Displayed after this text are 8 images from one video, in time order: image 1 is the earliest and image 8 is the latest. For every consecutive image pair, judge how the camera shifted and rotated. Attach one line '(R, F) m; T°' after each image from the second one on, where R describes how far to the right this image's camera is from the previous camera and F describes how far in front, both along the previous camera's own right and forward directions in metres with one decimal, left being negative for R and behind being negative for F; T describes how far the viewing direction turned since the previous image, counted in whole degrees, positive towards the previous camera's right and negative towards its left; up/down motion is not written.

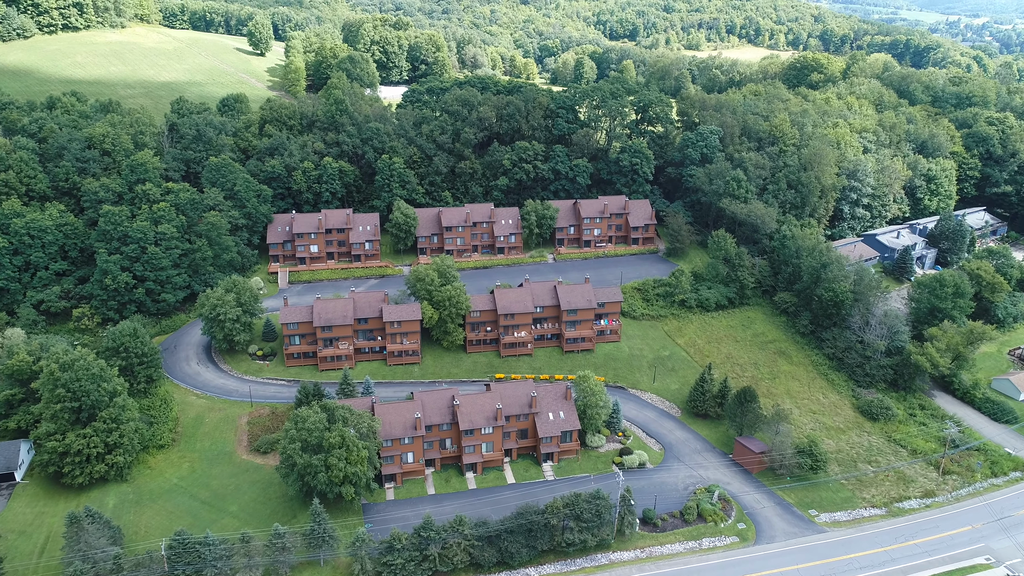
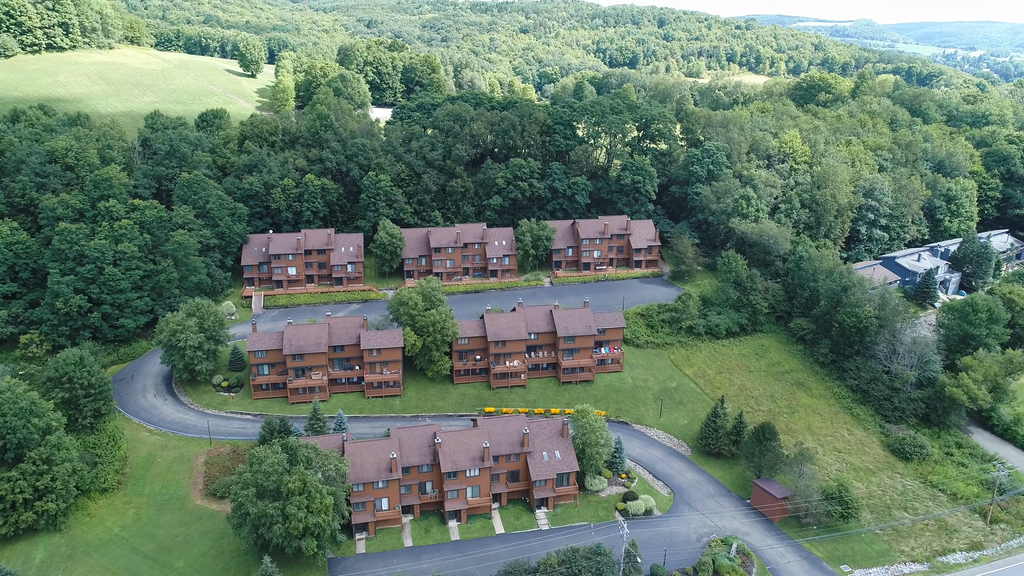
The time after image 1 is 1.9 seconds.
(+0.9, +6.7) m; 0°
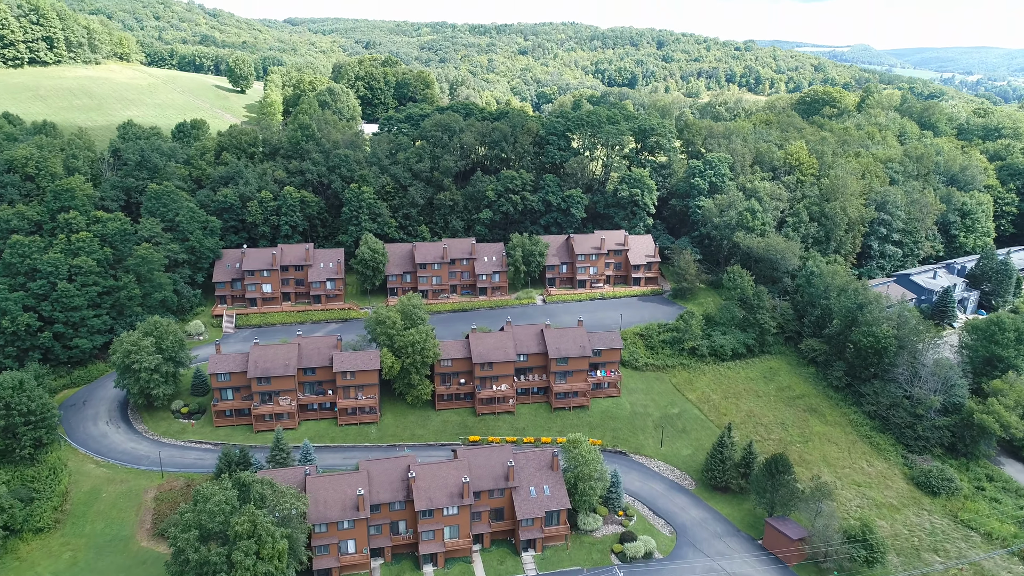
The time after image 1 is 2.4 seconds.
(+1.2, +5.4) m; 0°
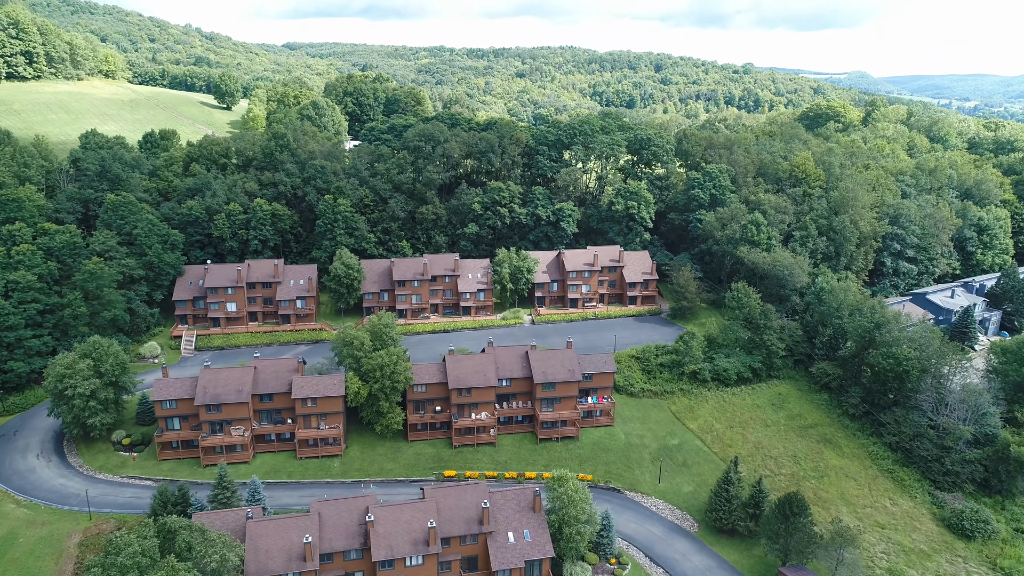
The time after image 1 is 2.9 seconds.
(+1.5, +6.1) m; 0°
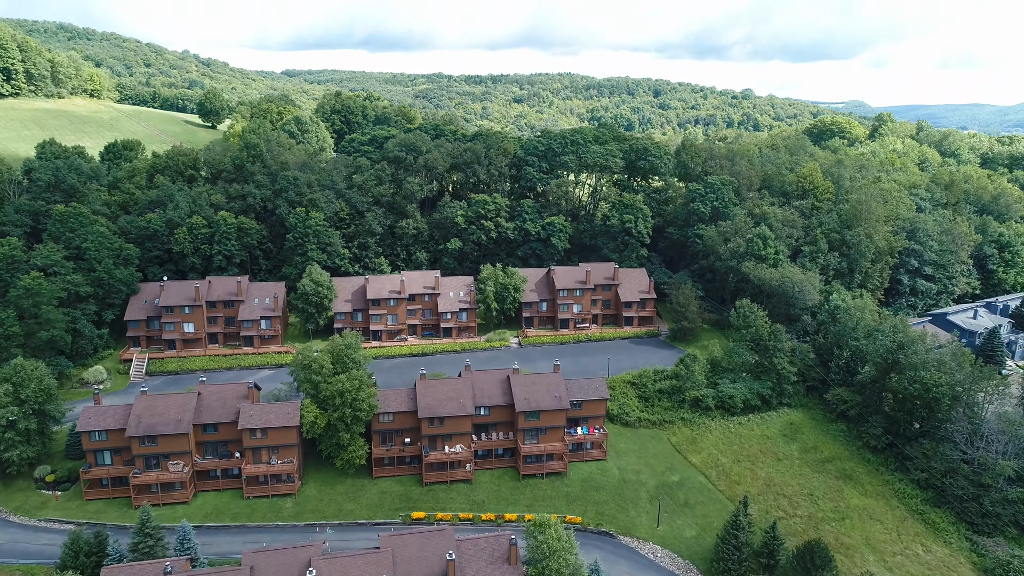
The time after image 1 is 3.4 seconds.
(+1.5, +6.2) m; 0°
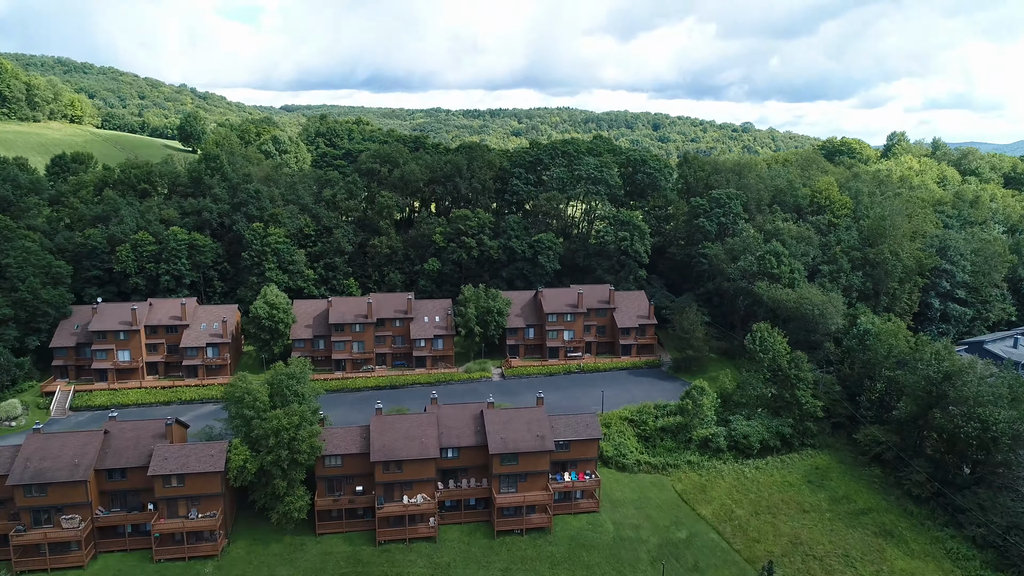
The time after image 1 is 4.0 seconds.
(+1.6, +8.0) m; 0°
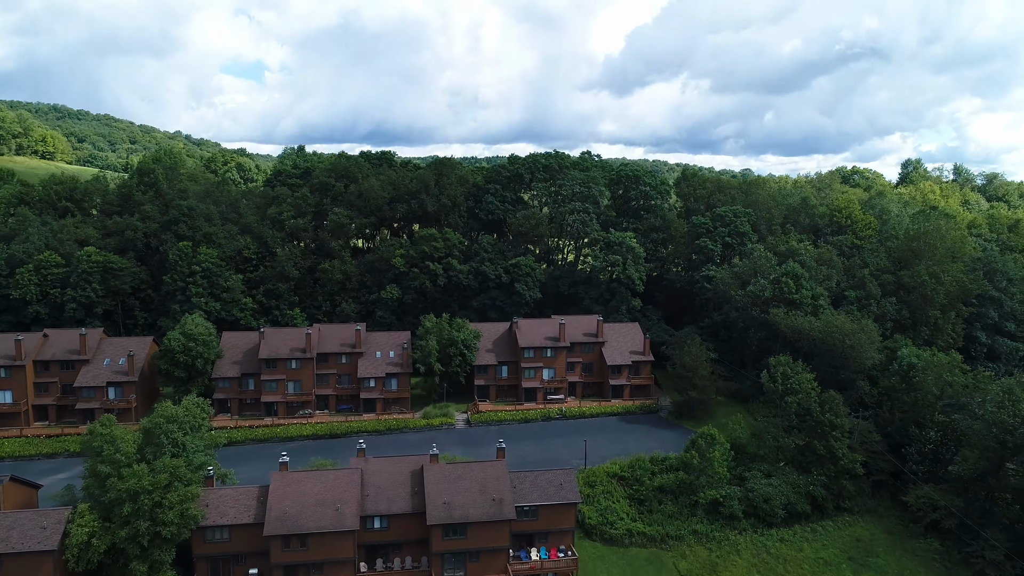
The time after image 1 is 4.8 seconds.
(+2.3, +10.0) m; 0°
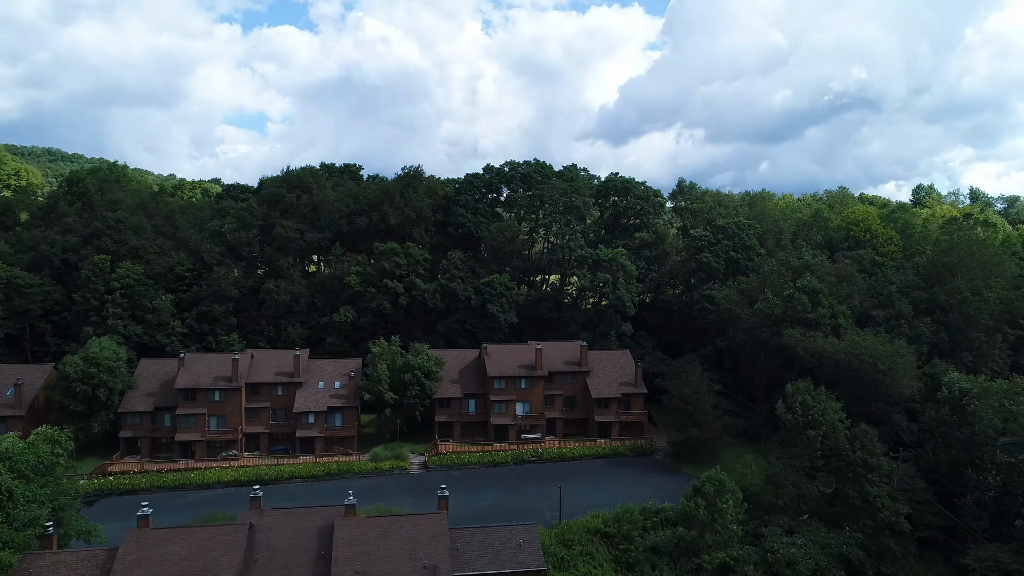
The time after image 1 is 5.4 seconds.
(+1.9, +7.9) m; 0°
